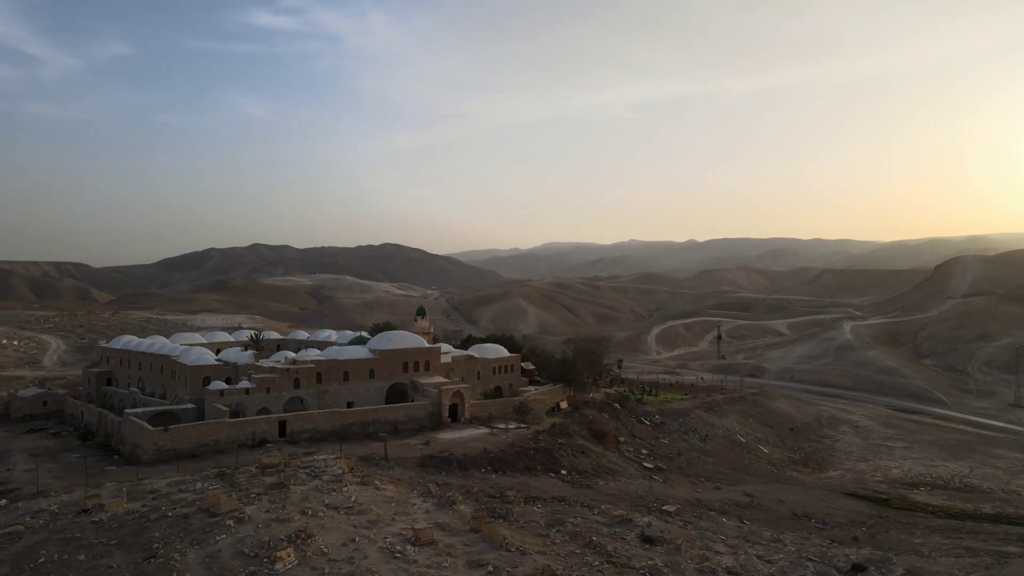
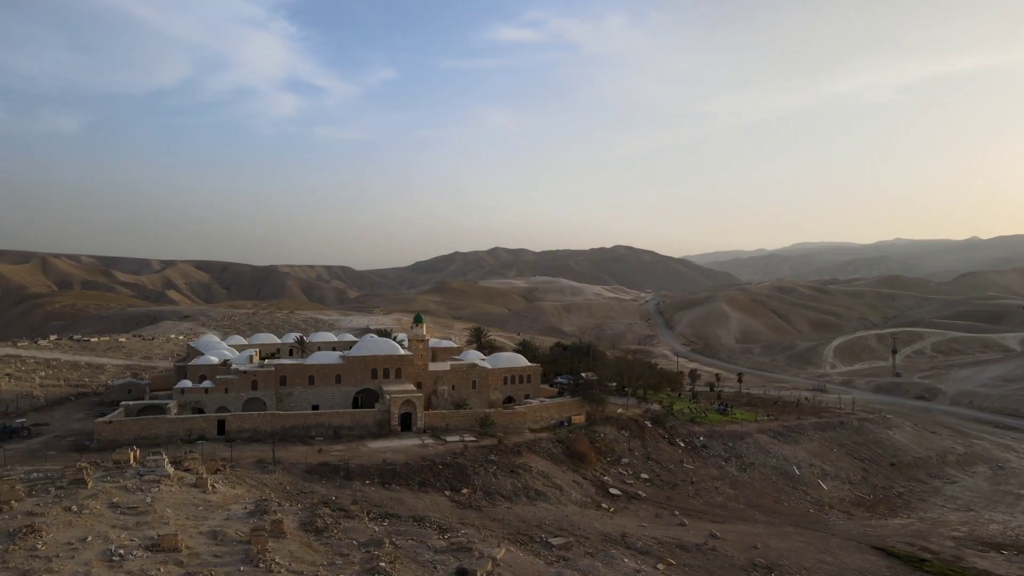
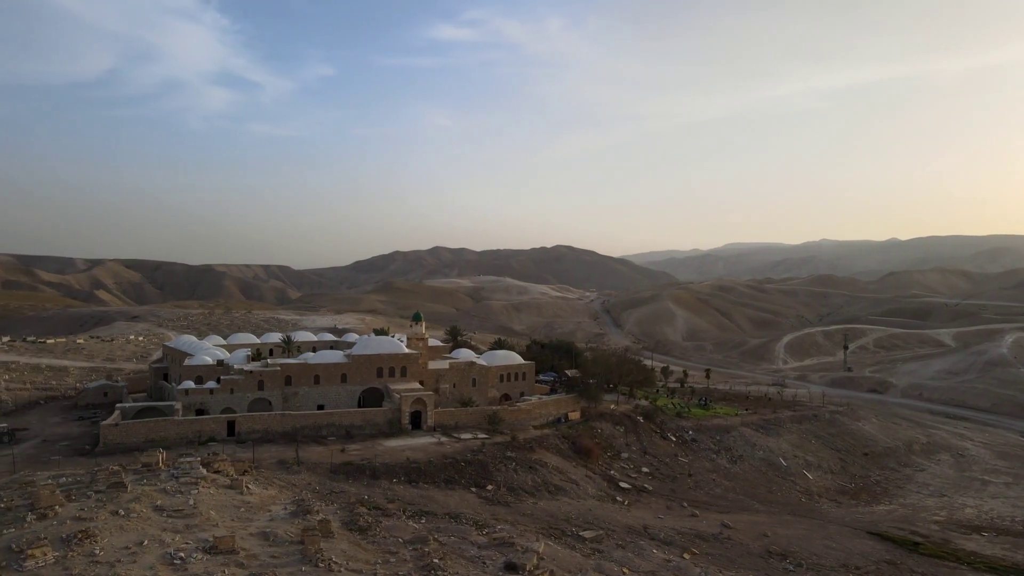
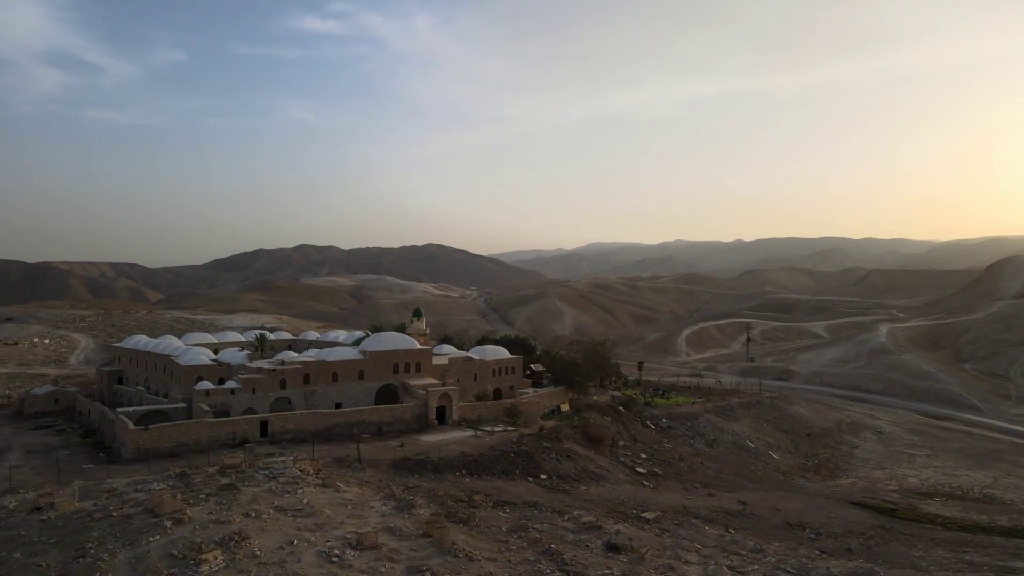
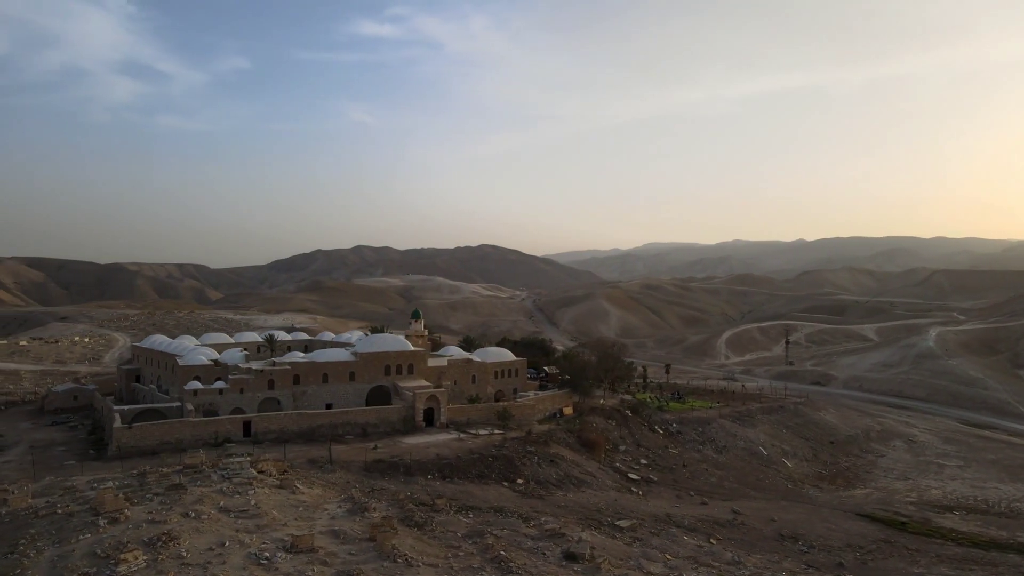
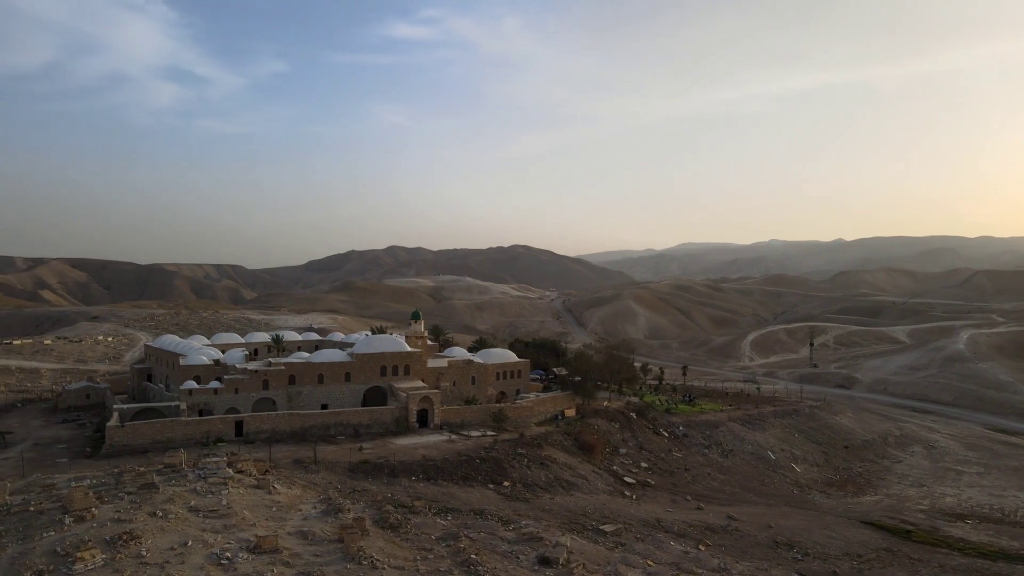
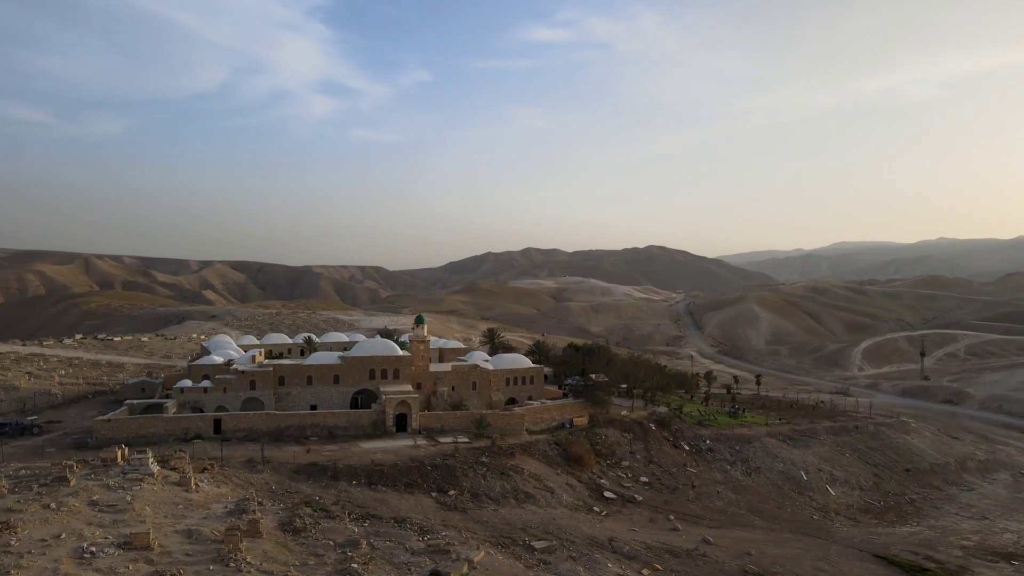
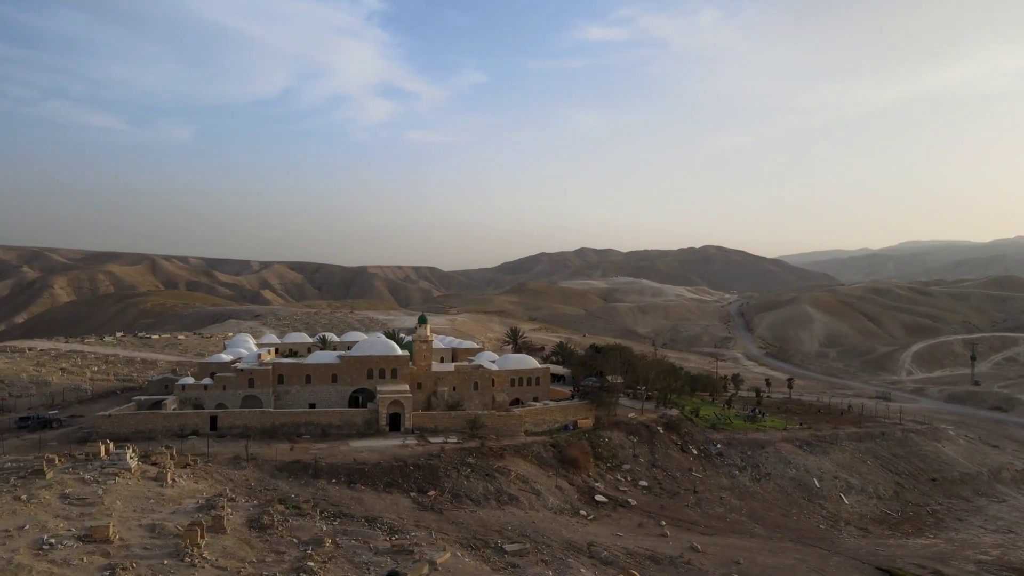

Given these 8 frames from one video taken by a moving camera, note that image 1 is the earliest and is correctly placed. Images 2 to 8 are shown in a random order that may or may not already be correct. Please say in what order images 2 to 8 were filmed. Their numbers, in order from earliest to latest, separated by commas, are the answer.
4, 5, 6, 3, 2, 7, 8
